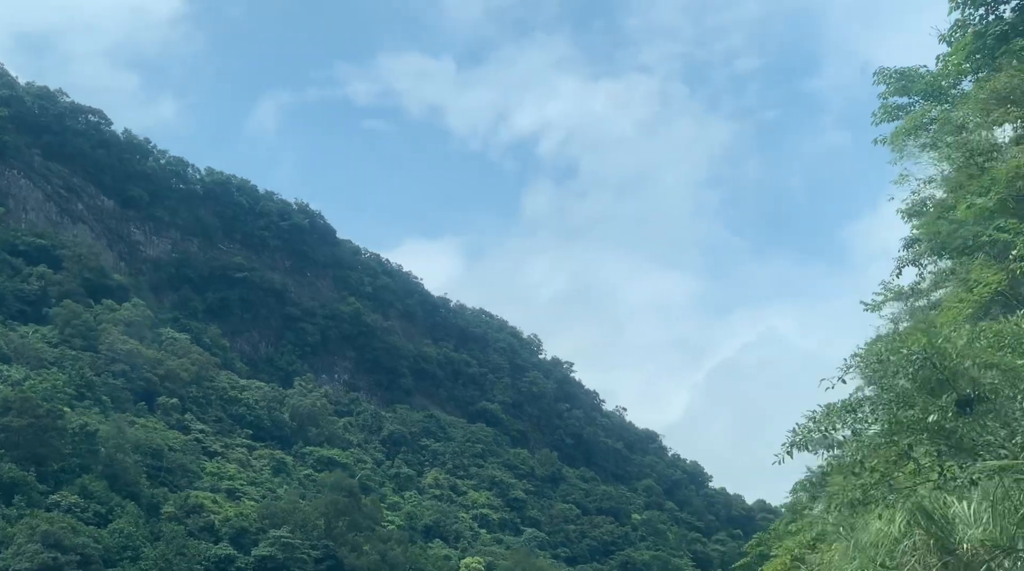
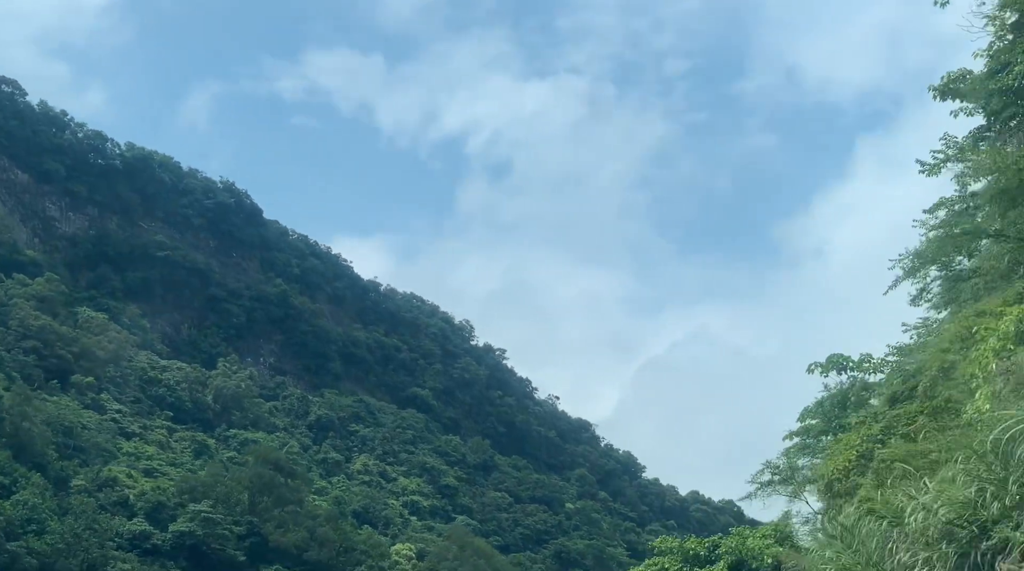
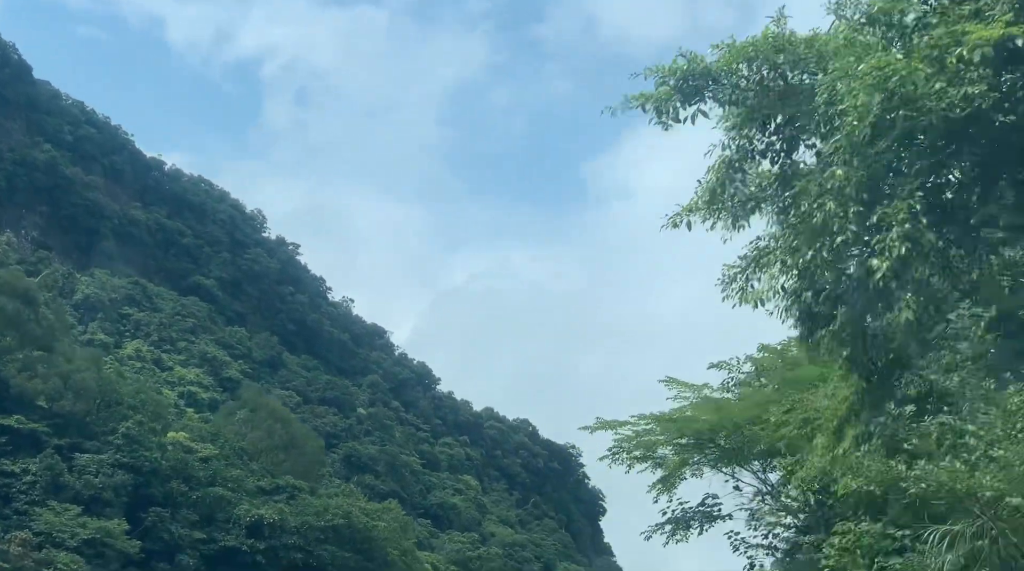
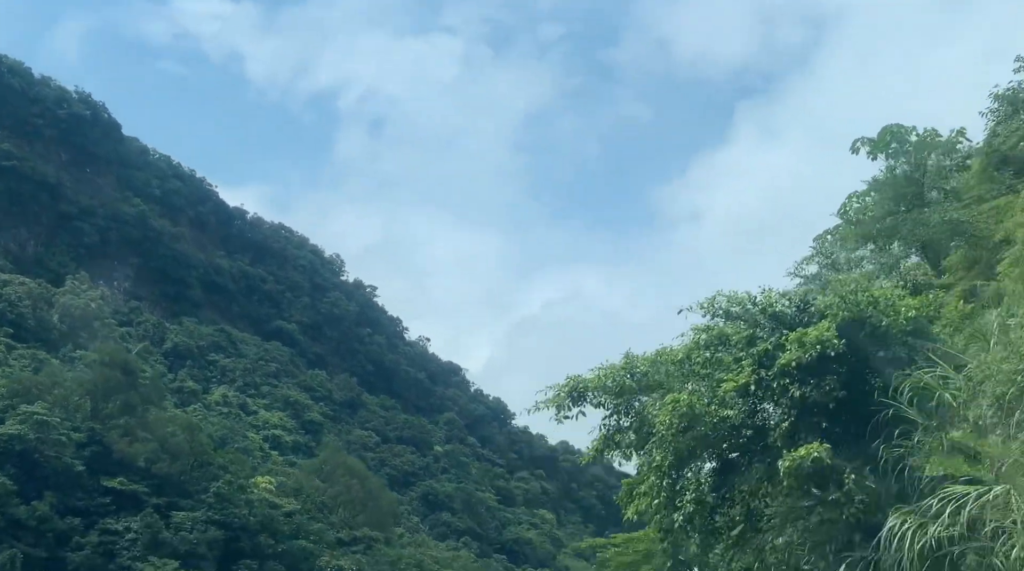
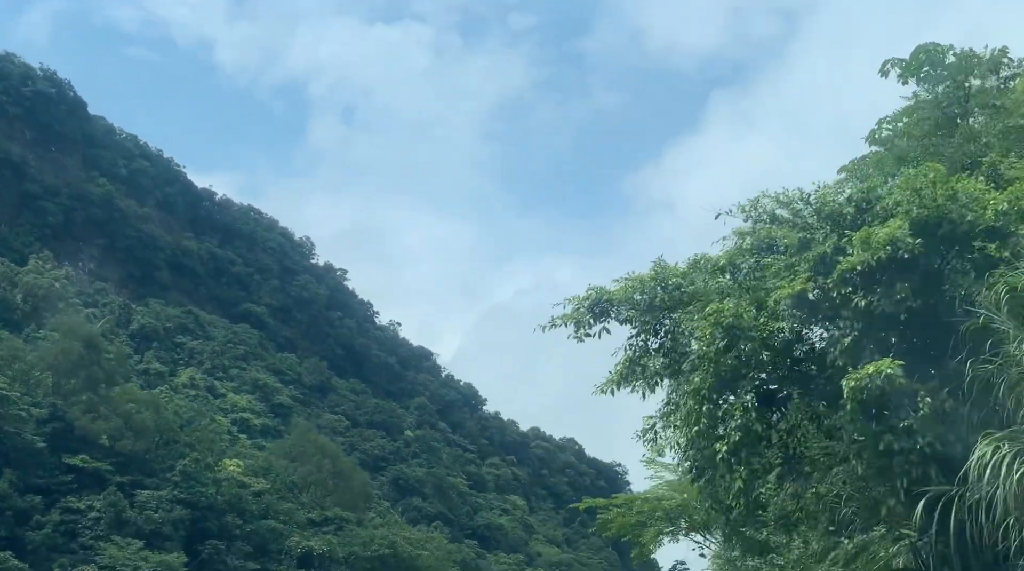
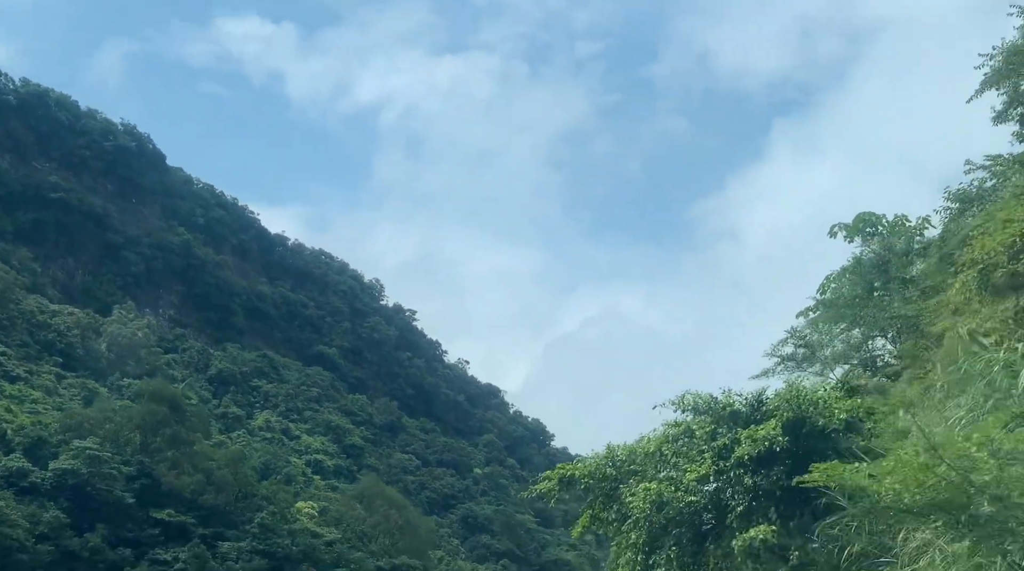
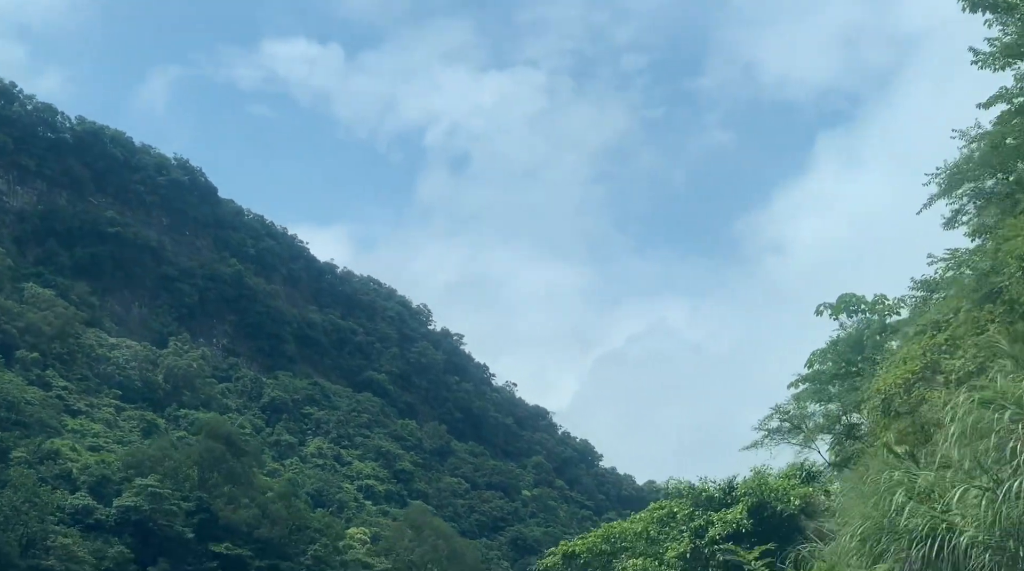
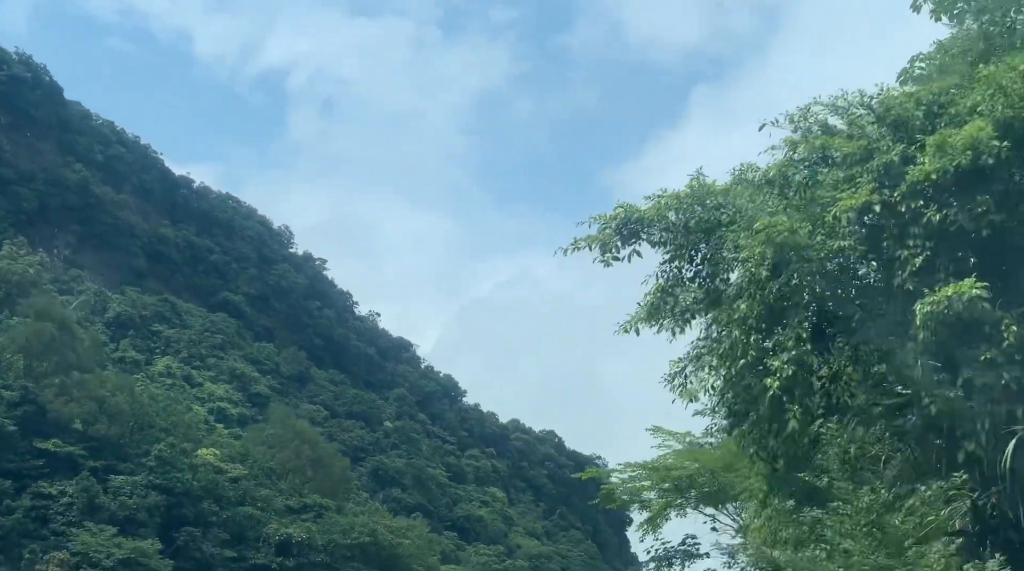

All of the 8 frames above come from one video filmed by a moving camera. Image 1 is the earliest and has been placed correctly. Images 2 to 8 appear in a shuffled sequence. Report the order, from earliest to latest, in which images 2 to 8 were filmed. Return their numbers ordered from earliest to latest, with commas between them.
2, 7, 6, 4, 5, 8, 3
